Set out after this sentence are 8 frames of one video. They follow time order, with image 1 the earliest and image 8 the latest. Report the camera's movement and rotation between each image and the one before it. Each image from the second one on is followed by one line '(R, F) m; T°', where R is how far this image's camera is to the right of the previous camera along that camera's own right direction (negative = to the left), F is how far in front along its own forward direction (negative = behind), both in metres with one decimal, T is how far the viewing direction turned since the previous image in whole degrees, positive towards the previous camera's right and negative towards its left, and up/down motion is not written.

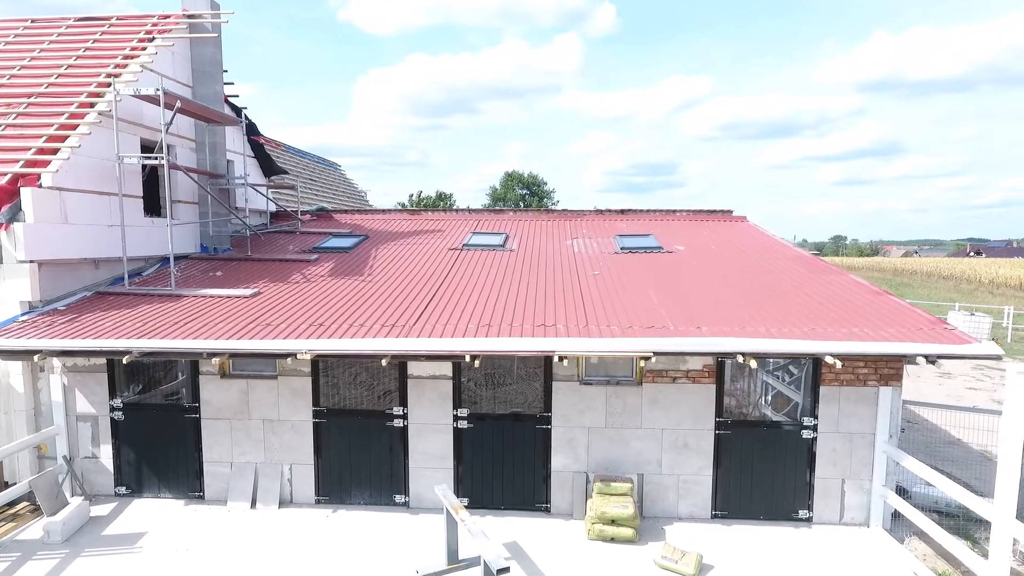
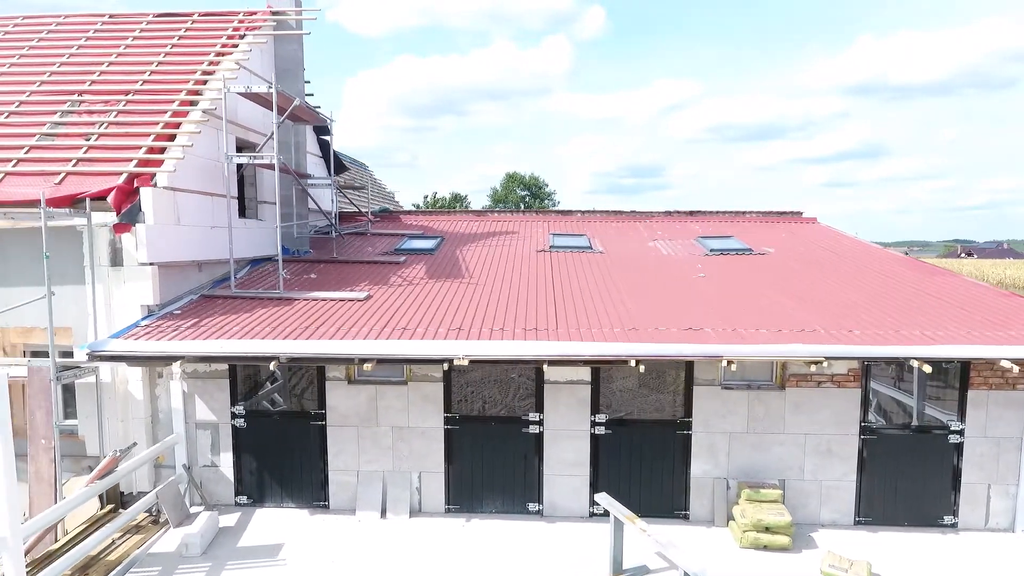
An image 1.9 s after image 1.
(-1.7, +0.2) m; +1°
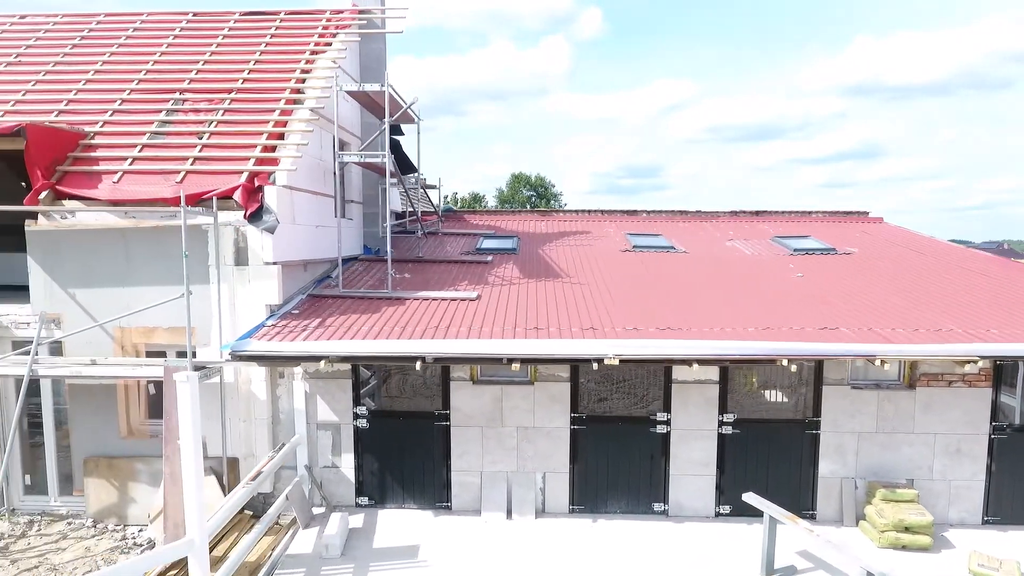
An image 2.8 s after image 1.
(-1.4, 0.0) m; 0°
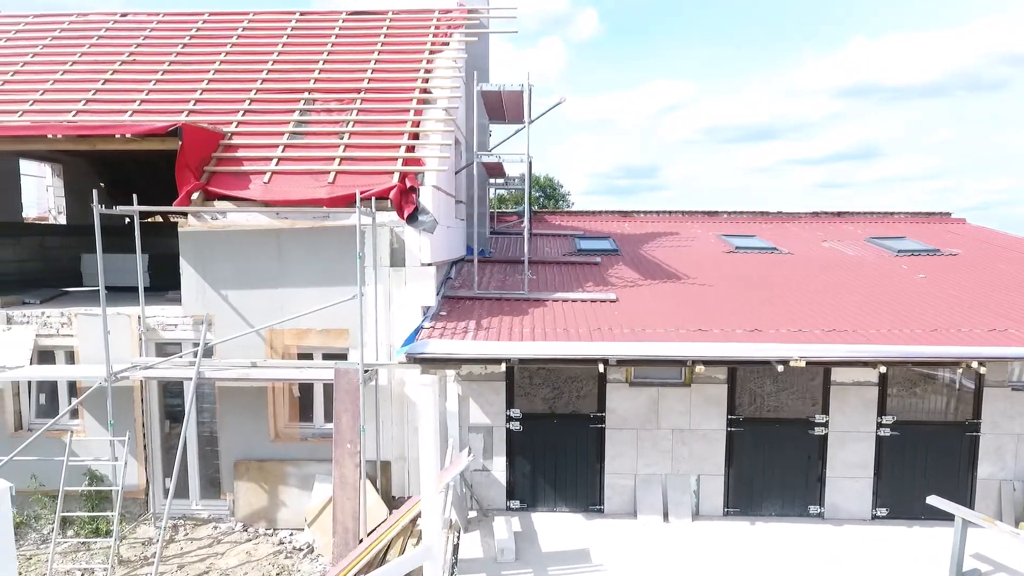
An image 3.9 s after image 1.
(-1.8, +0.1) m; 0°
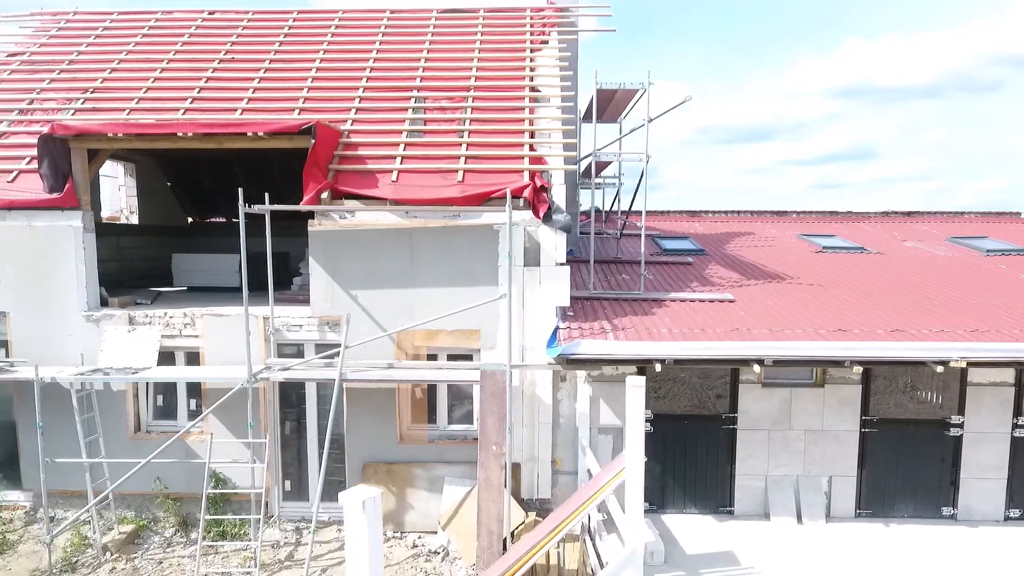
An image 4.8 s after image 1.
(-1.5, +0.1) m; 0°
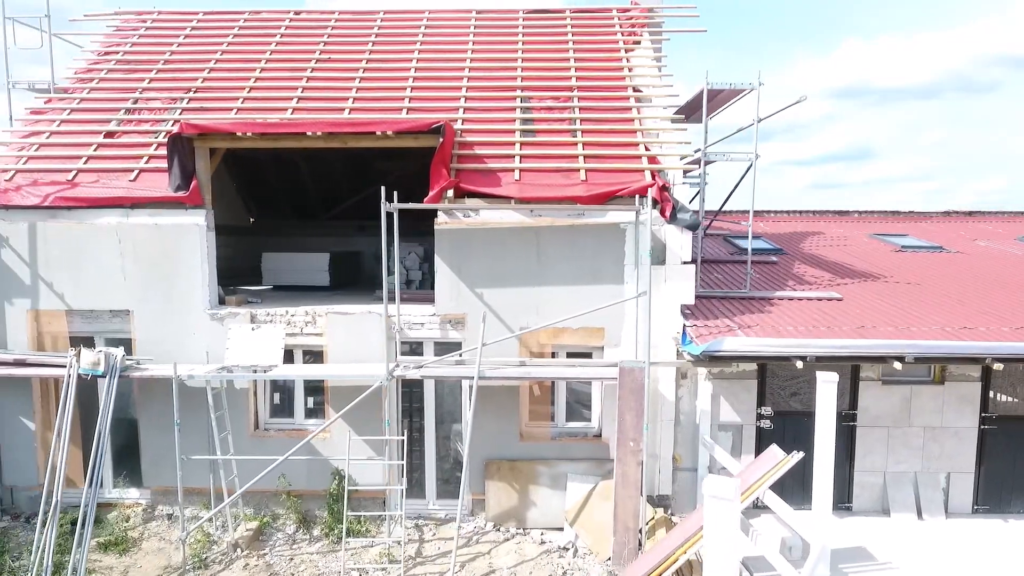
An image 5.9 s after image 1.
(-1.4, 0.0) m; 0°
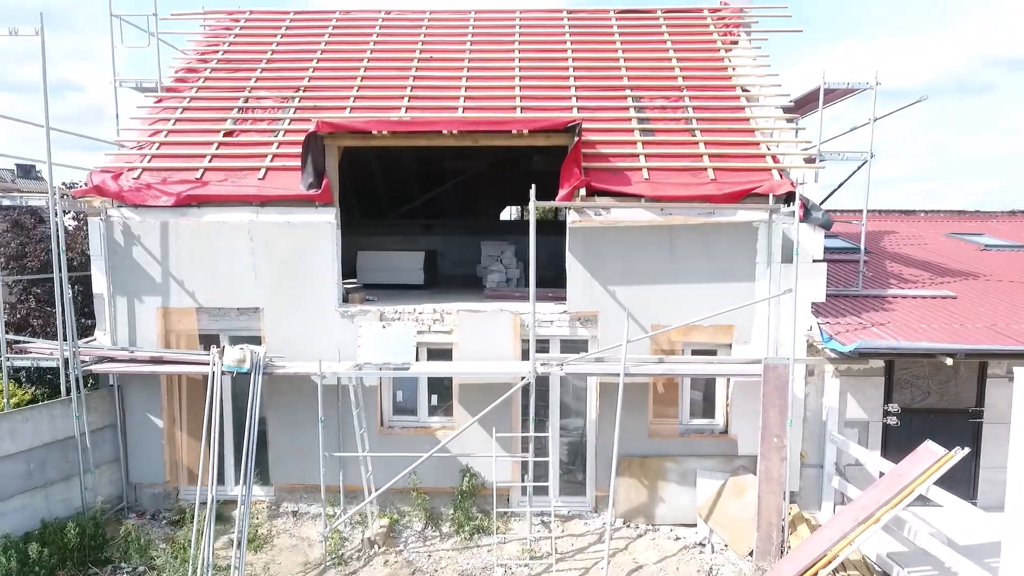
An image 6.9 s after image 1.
(-1.5, 0.0) m; 0°
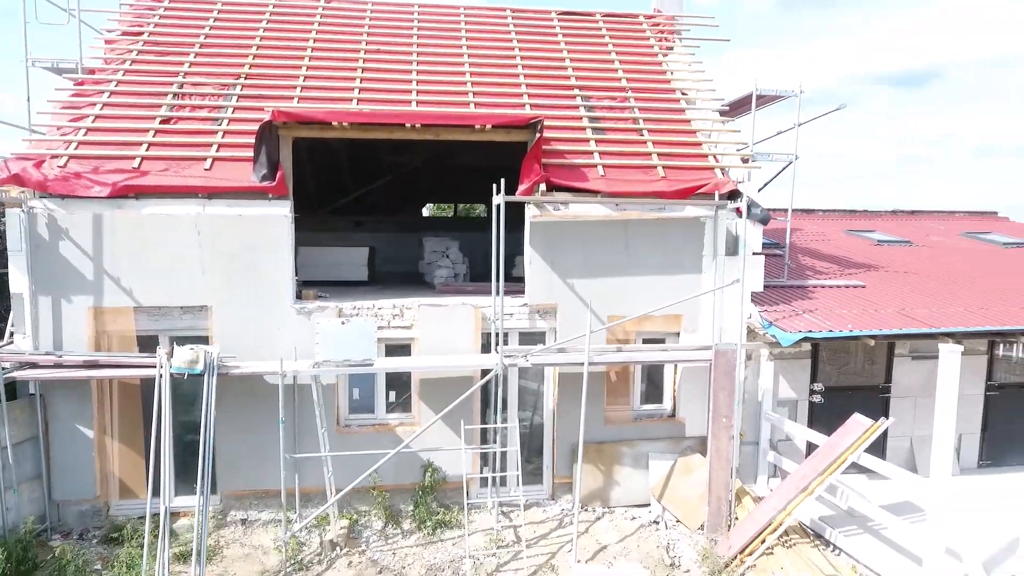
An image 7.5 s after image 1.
(-0.6, -0.1) m; +9°
